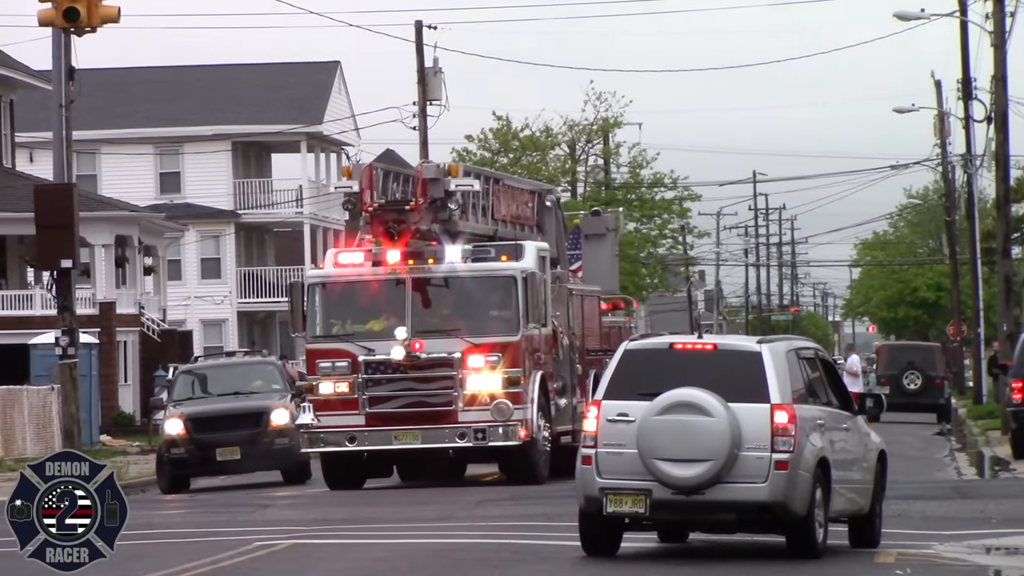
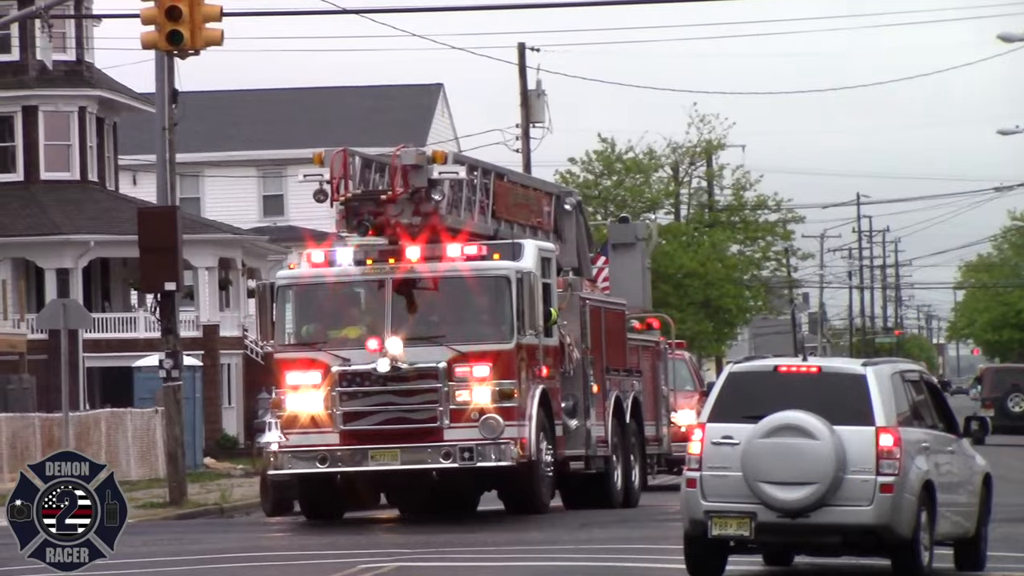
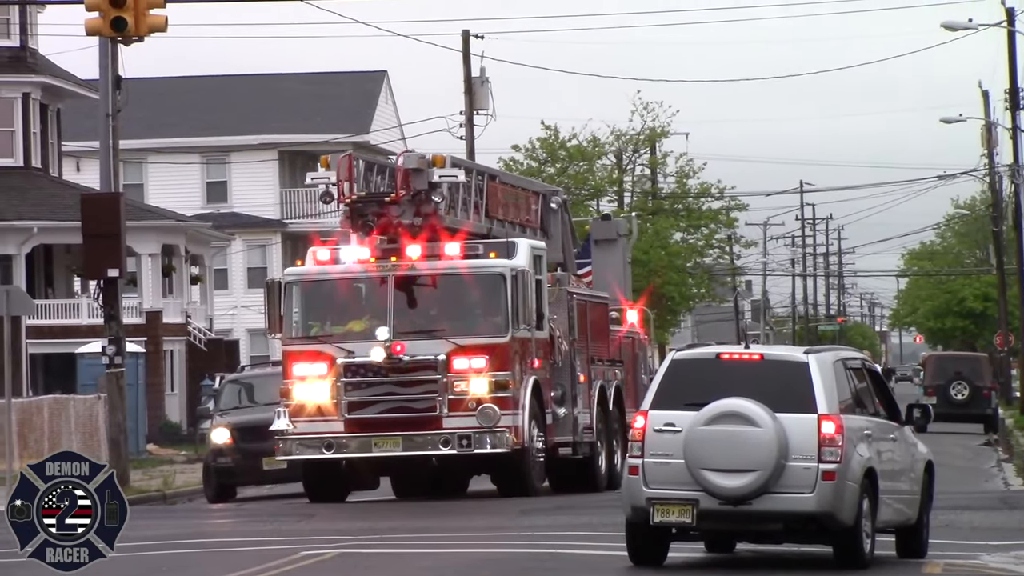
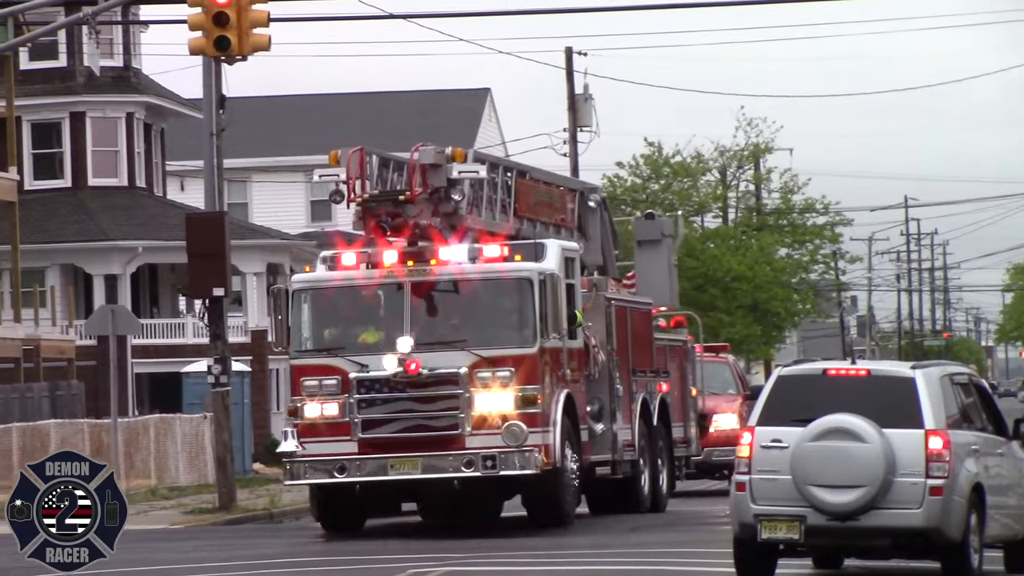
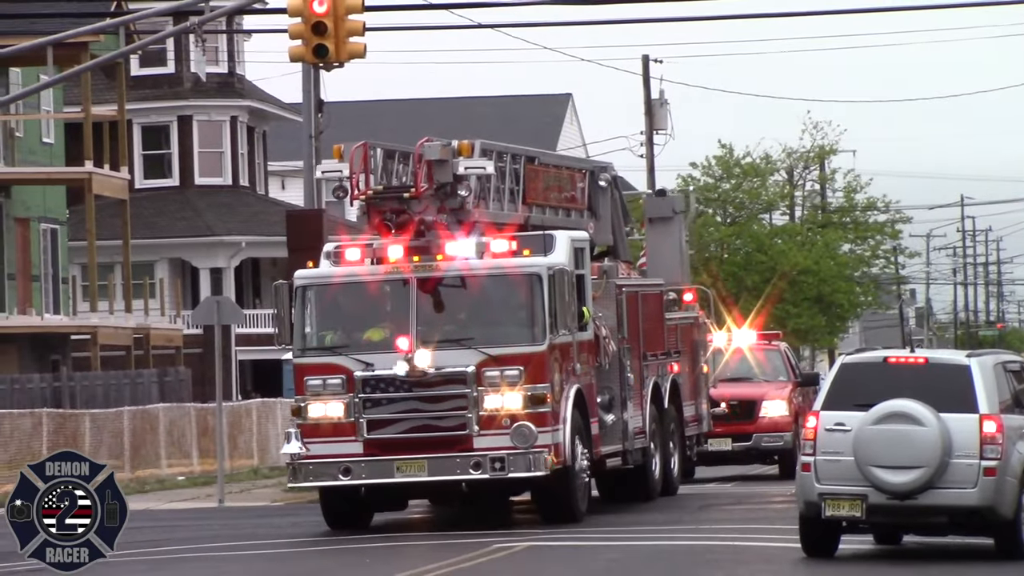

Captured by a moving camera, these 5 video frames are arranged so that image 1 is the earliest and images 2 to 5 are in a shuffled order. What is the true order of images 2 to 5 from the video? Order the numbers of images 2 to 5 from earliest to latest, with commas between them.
3, 2, 4, 5
